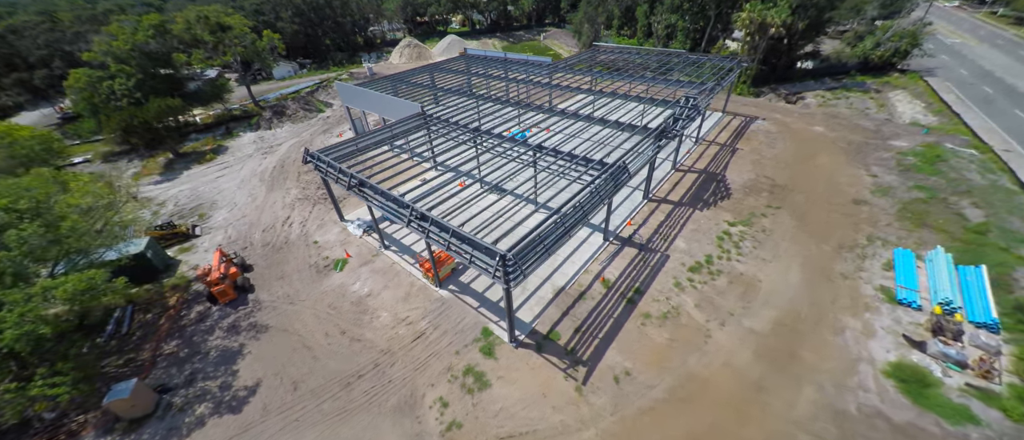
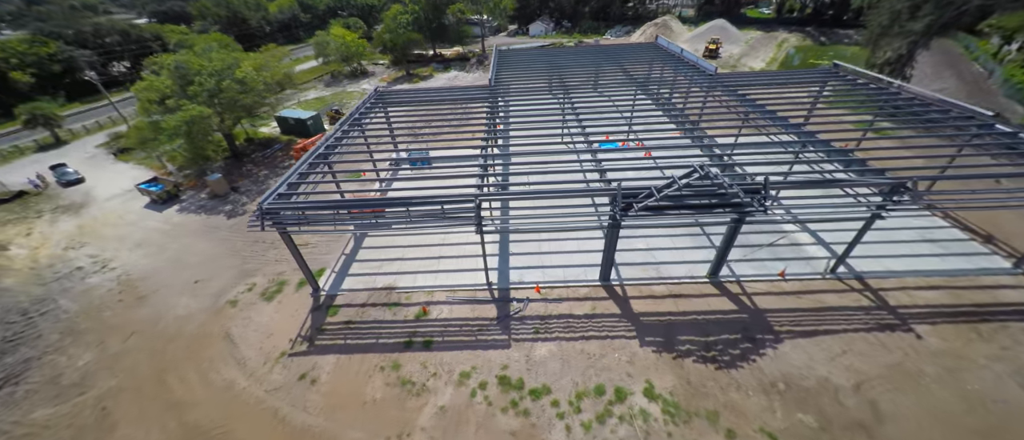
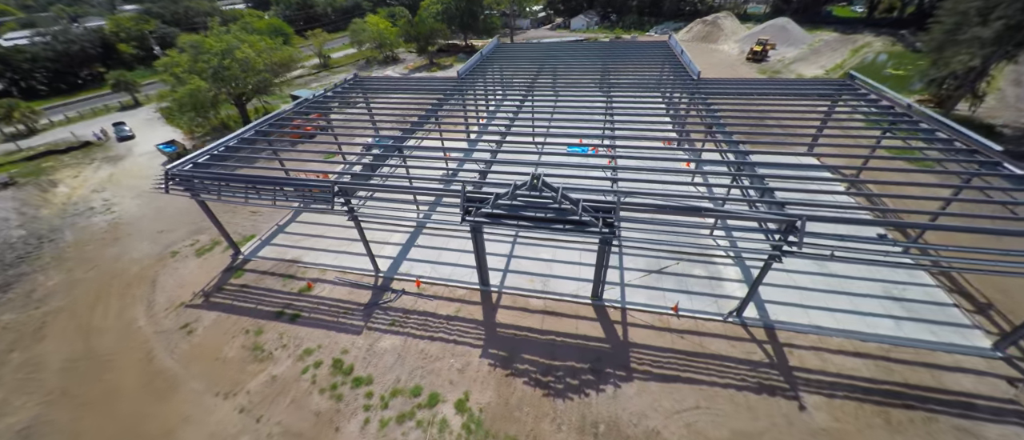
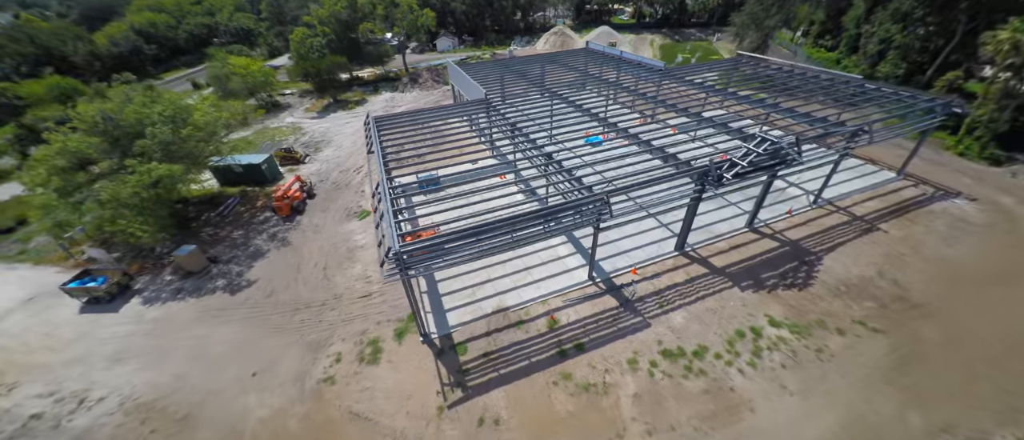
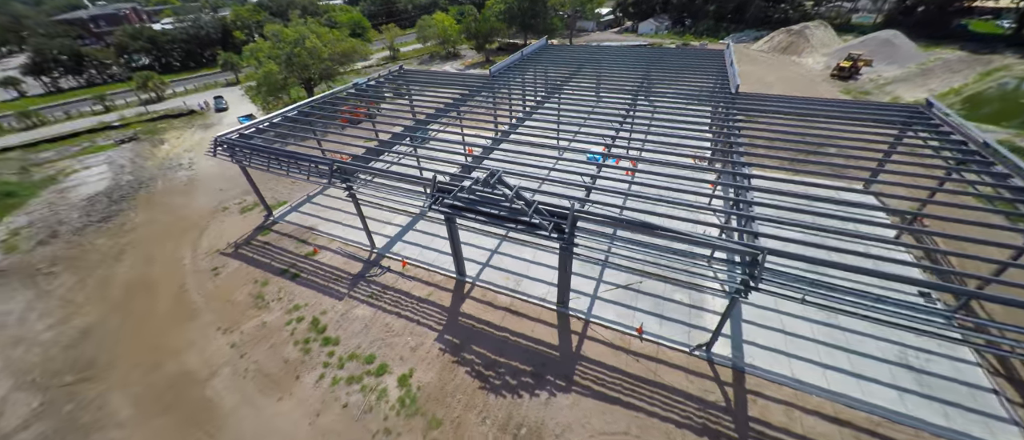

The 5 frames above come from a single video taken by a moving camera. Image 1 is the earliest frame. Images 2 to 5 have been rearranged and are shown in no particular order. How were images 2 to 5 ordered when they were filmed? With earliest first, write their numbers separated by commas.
4, 2, 3, 5
